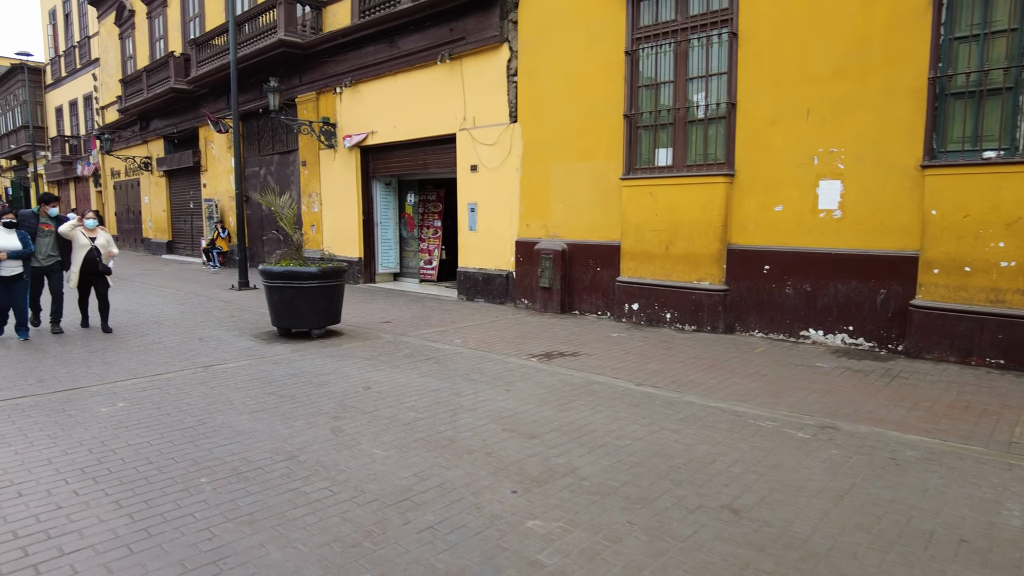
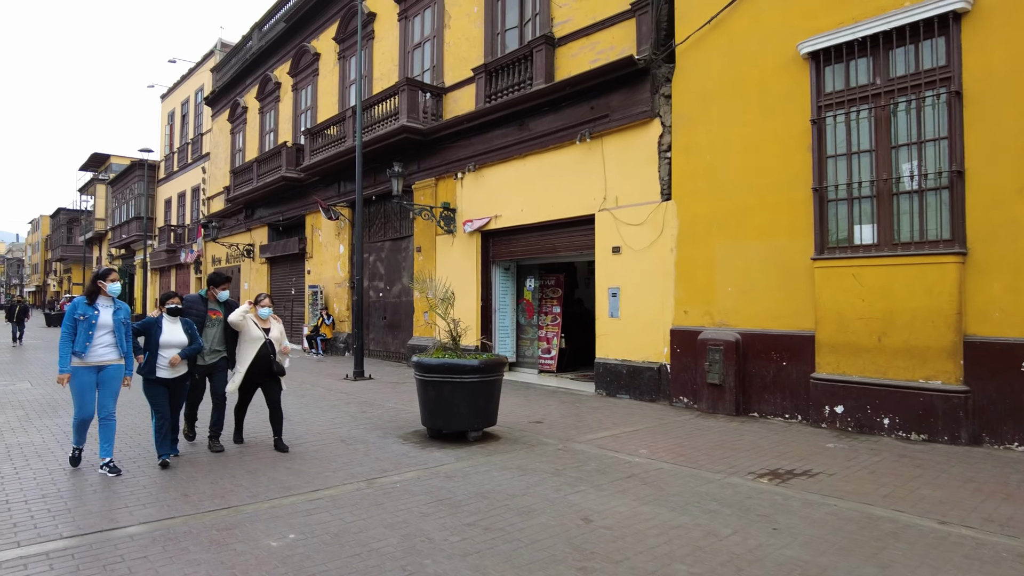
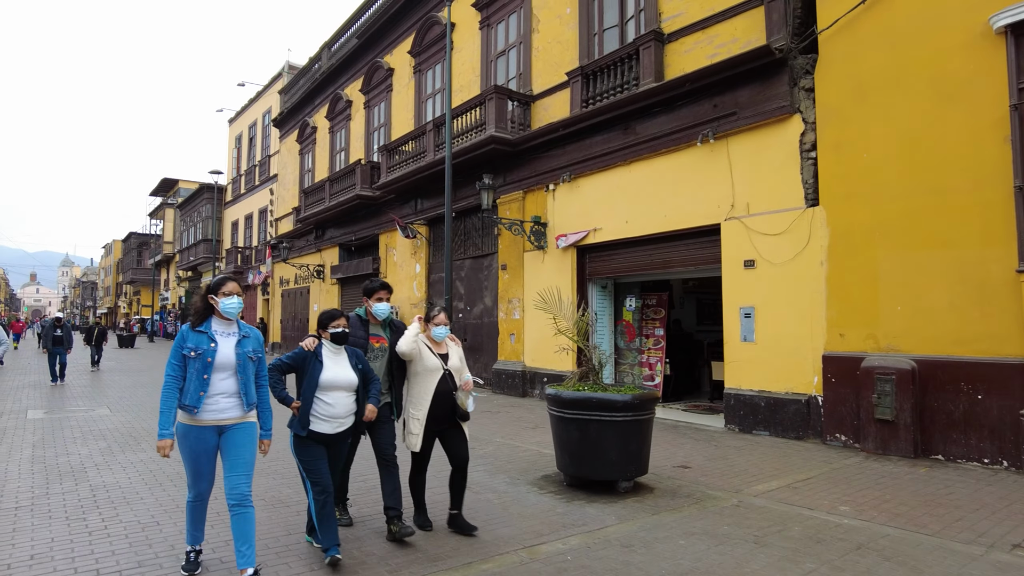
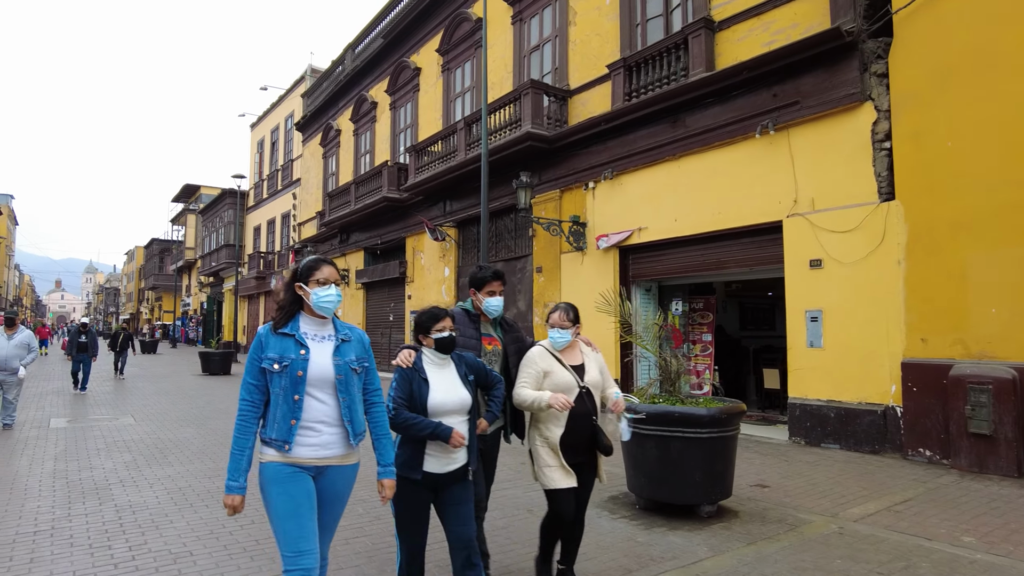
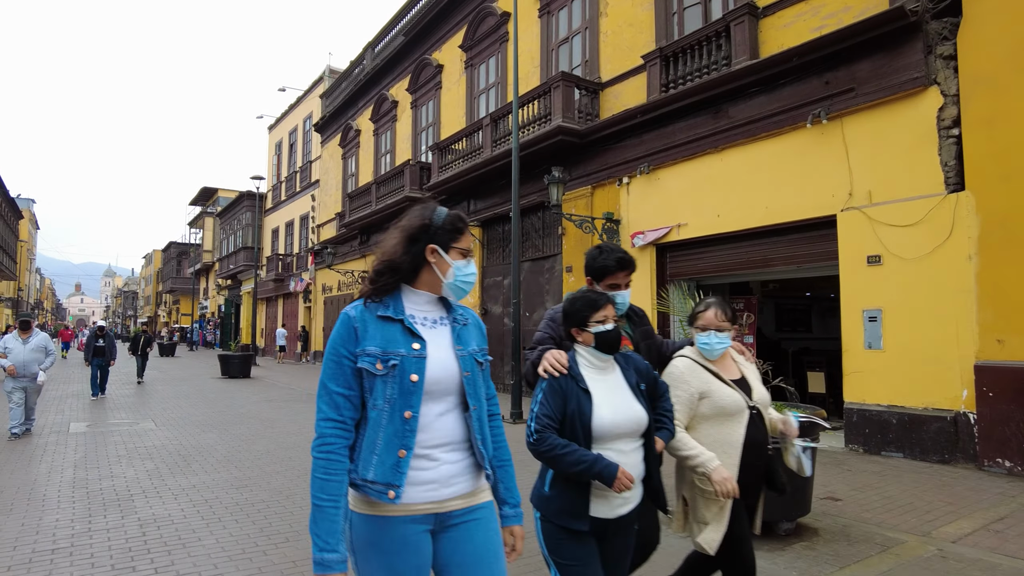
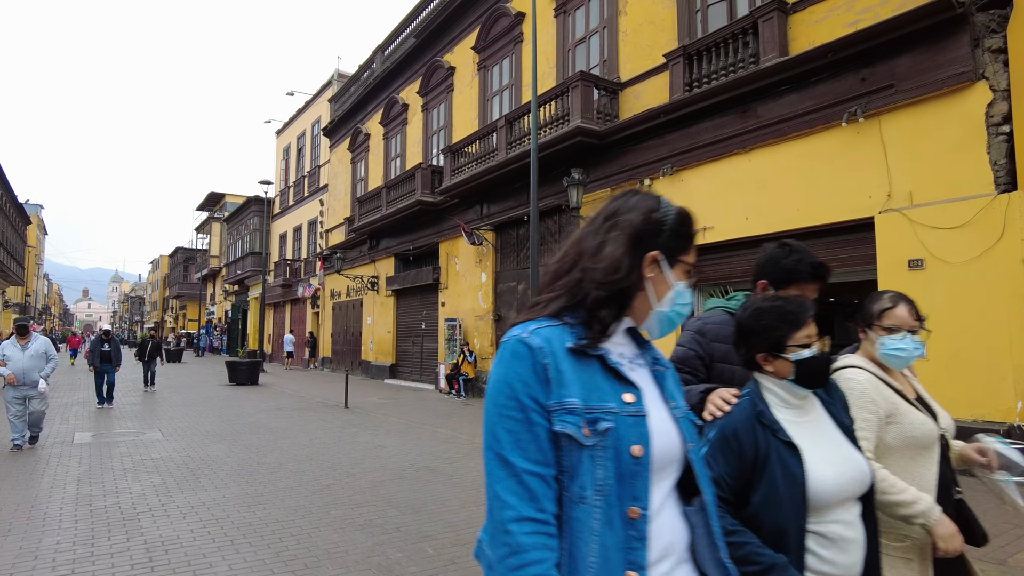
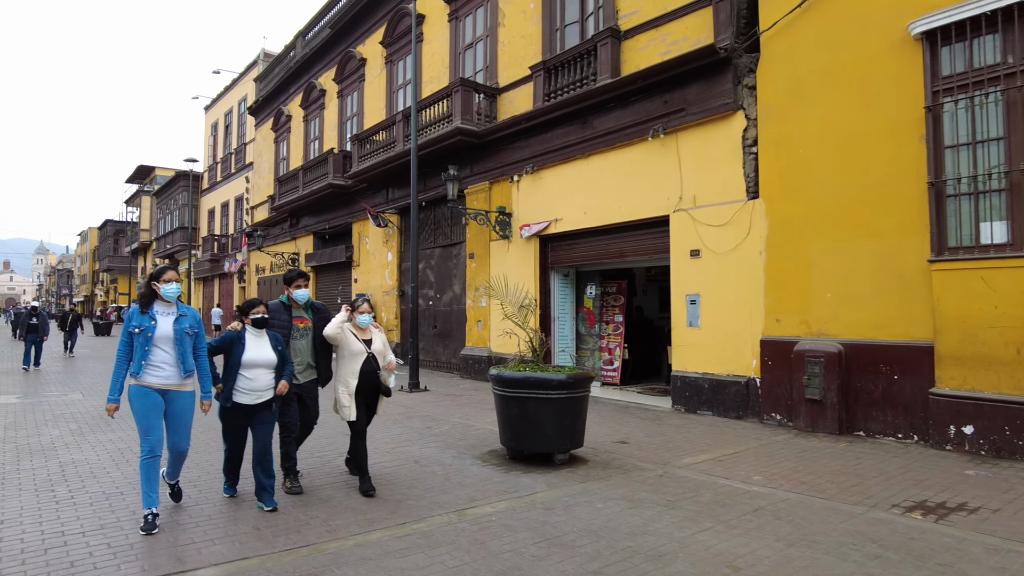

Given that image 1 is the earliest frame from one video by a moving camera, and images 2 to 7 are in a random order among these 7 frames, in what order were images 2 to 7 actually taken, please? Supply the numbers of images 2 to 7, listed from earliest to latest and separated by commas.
2, 7, 3, 4, 5, 6
